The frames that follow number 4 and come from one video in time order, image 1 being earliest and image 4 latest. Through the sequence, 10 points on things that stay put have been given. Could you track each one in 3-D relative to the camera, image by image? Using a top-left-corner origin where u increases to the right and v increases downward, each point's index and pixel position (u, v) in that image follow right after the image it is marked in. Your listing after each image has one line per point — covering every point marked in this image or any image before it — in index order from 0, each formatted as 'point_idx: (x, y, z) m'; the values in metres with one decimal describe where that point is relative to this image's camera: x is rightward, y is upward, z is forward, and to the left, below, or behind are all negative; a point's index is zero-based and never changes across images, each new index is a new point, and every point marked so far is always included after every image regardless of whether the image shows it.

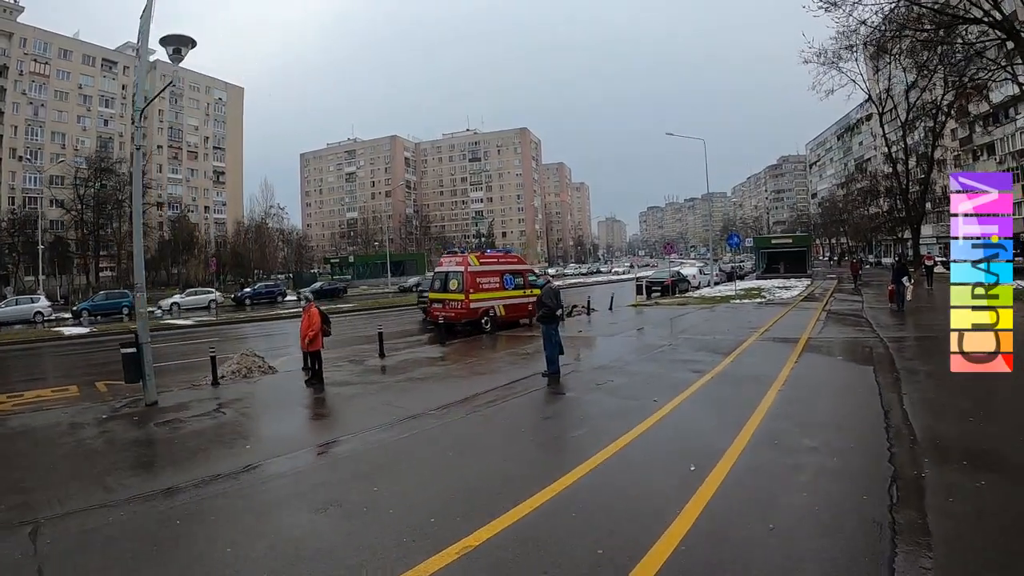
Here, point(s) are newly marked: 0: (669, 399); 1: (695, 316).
0: (+1.8, -1.3, +6.9) m
1: (+5.8, -0.9, +18.2) m
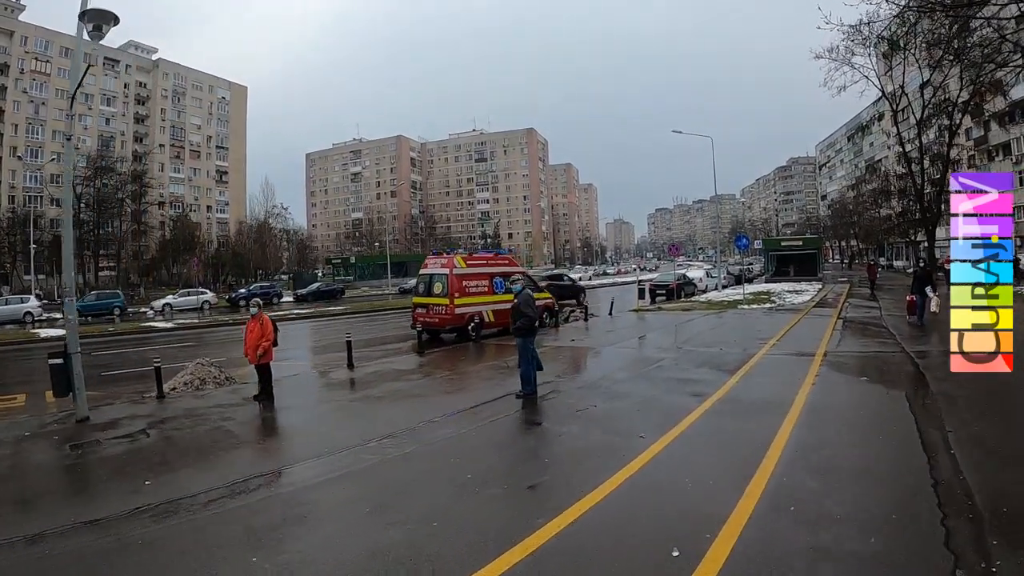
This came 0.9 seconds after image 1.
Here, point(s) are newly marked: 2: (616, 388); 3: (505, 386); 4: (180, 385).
0: (+1.4, -1.4, +5.7) m
1: (+5.6, -1.0, +17.0) m
2: (+1.3, -1.3, +7.1) m
3: (-0.1, -1.4, +8.4) m
4: (-6.1, -1.8, +10.4) m
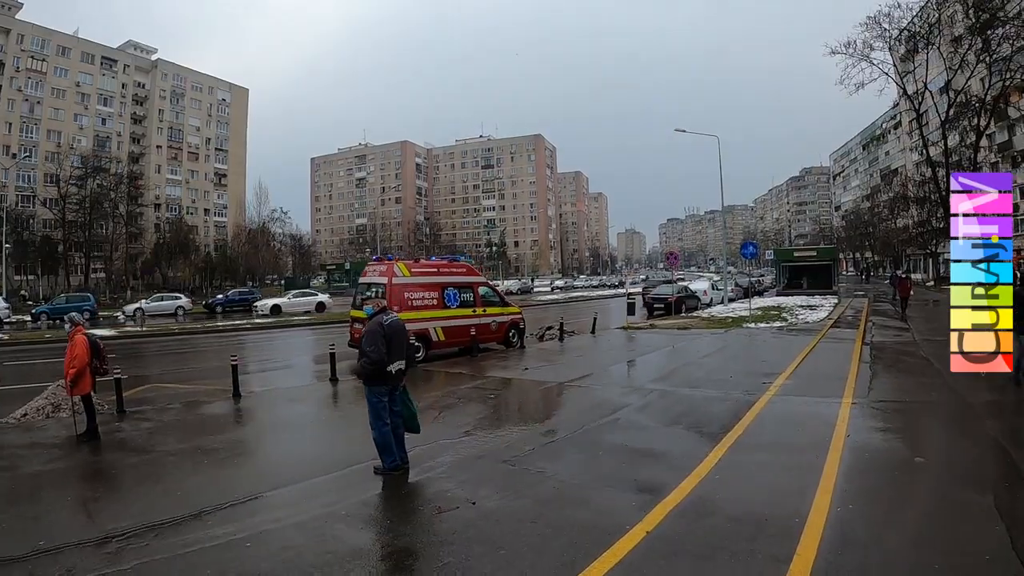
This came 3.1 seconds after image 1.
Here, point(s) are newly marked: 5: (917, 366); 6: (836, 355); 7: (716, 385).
0: (+0.3, -1.6, +3.3) m
1: (+4.7, -1.4, +14.5) m
2: (+0.2, -1.4, +4.7) m
3: (-1.1, -1.6, +6.0) m
4: (-7.1, -1.9, +8.2) m
5: (+7.2, -1.3, +10.0) m
6: (+6.3, -1.3, +11.2) m
7: (+2.6, -1.3, +7.4) m
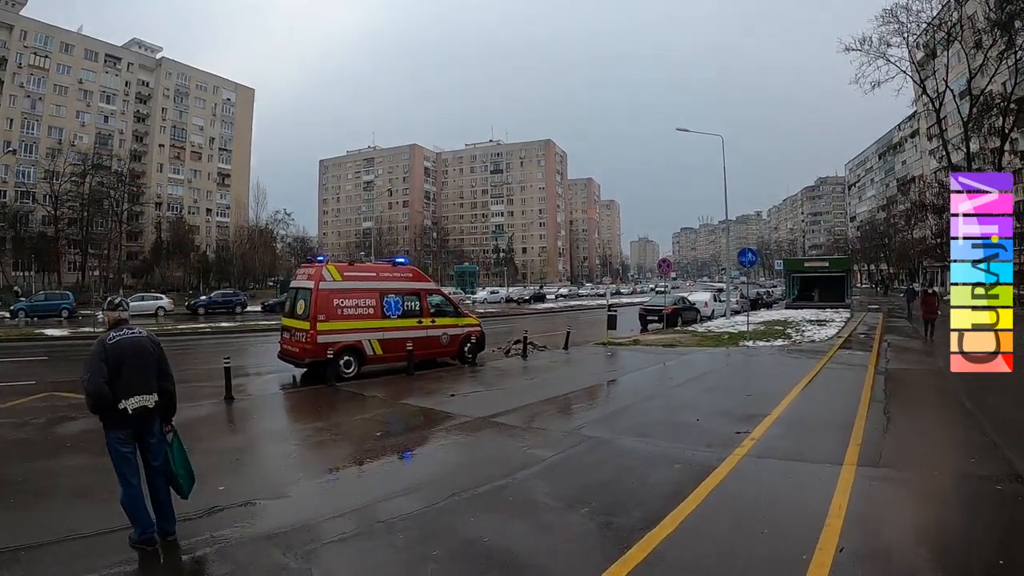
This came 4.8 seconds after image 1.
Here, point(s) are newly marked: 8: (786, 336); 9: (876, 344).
0: (-0.7, -1.6, +1.6) m
1: (+3.8, -1.7, +12.8) m
2: (-0.8, -1.5, +3.0) m
3: (-2.2, -1.7, +4.3) m
4: (-8.1, -1.9, +6.6) m
5: (+6.2, -1.6, +8.1) m
6: (+5.4, -1.5, +9.4) m
7: (+1.6, -1.4, +5.6) m
8: (+8.8, -1.5, +18.1) m
9: (+10.1, -1.5, +15.4) m
